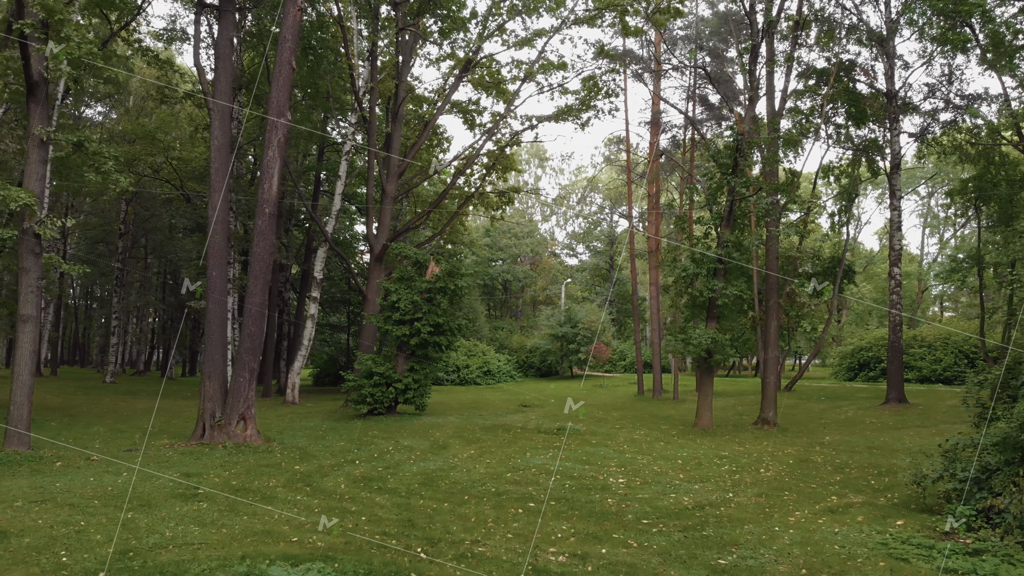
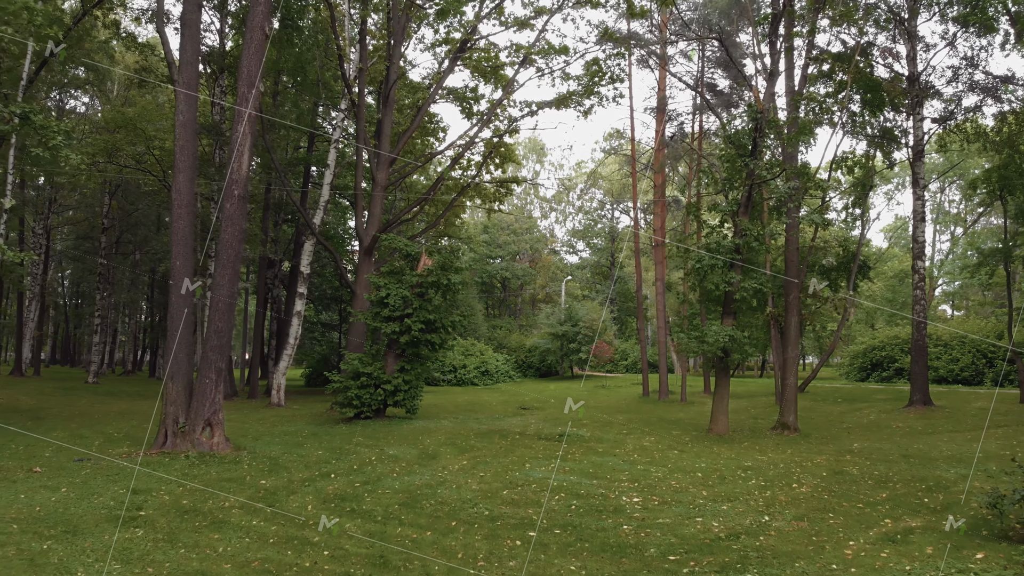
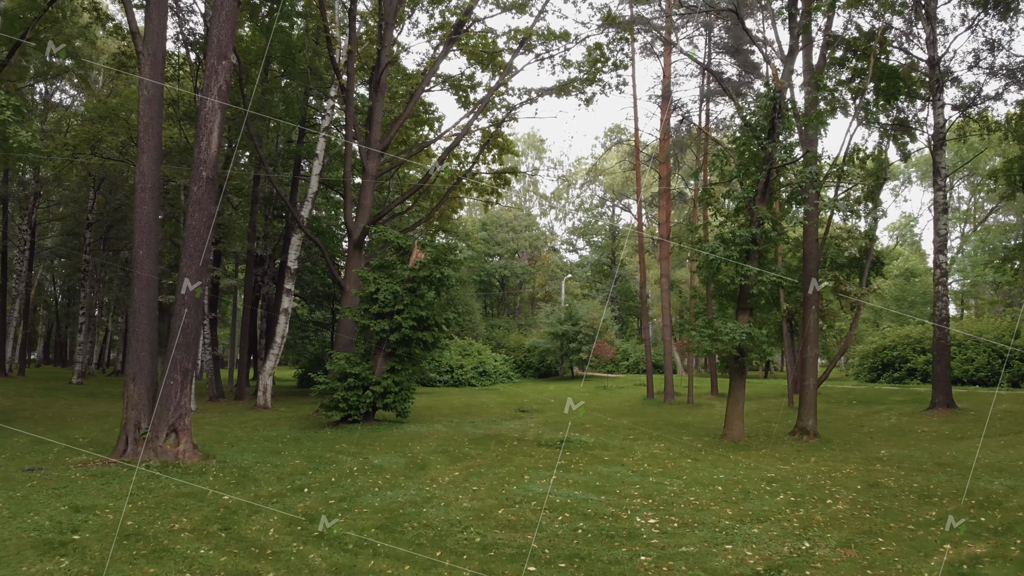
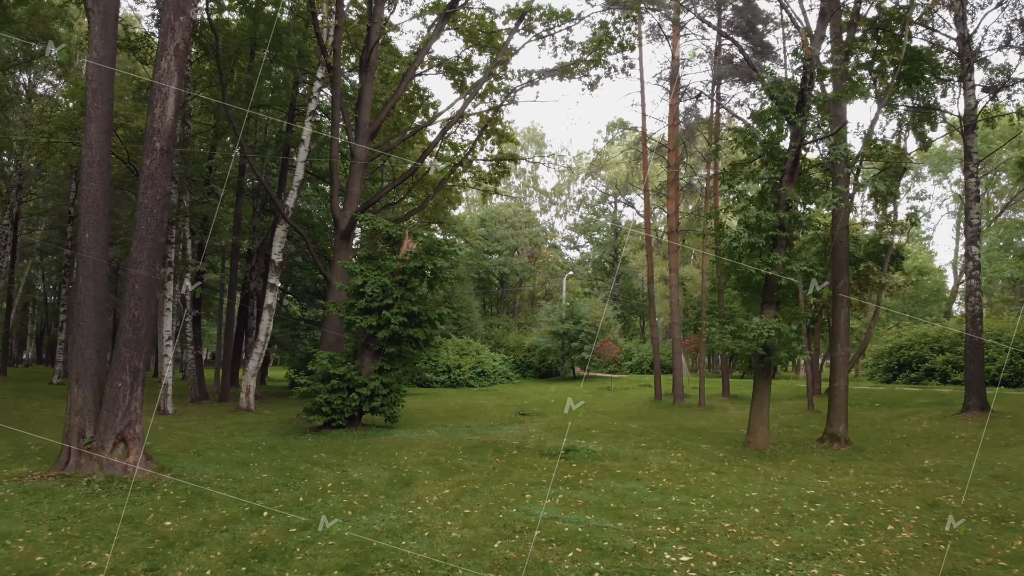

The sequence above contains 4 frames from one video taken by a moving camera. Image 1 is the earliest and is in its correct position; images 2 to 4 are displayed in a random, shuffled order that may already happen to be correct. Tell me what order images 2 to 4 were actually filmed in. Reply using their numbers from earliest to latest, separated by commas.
2, 3, 4
